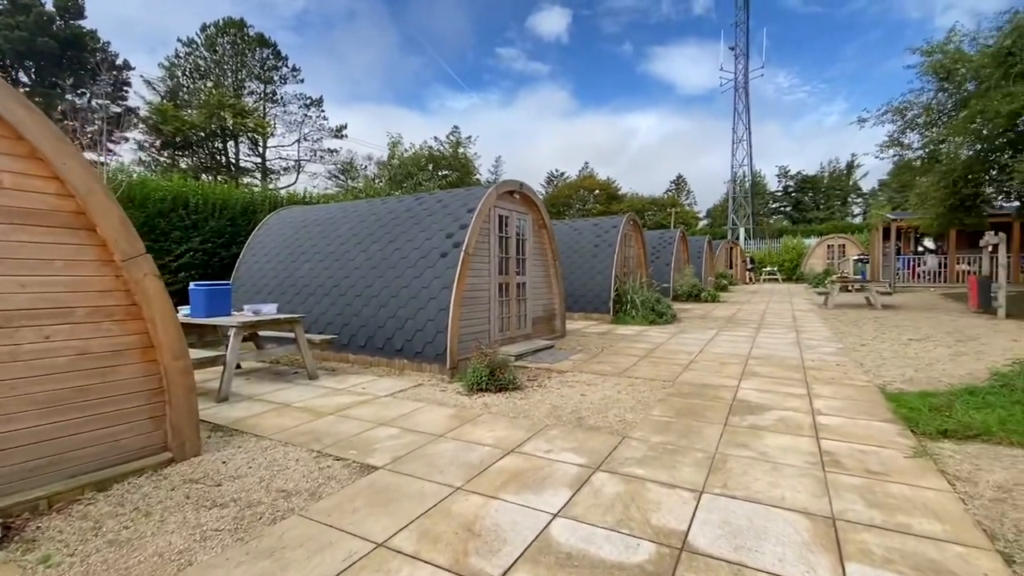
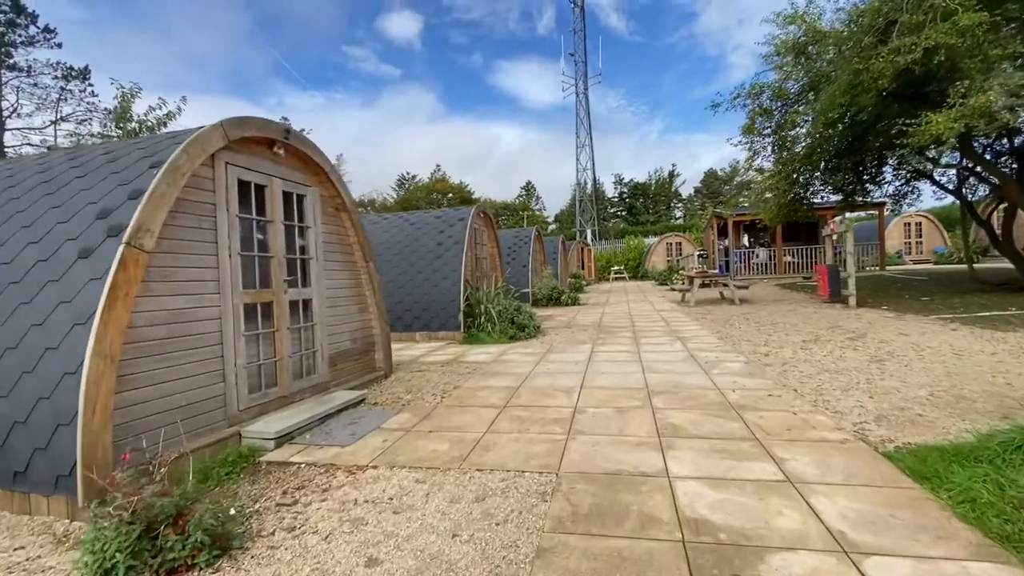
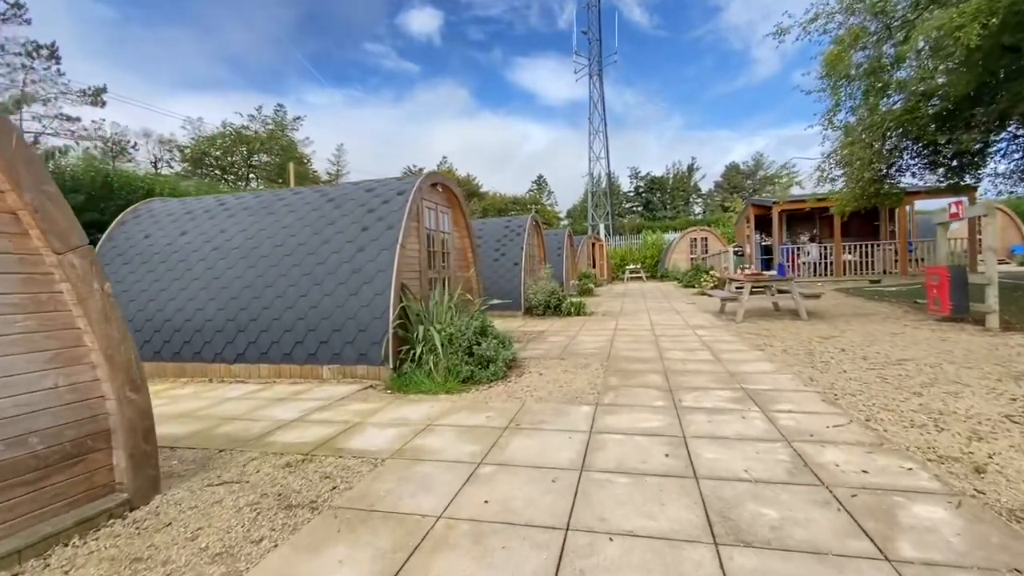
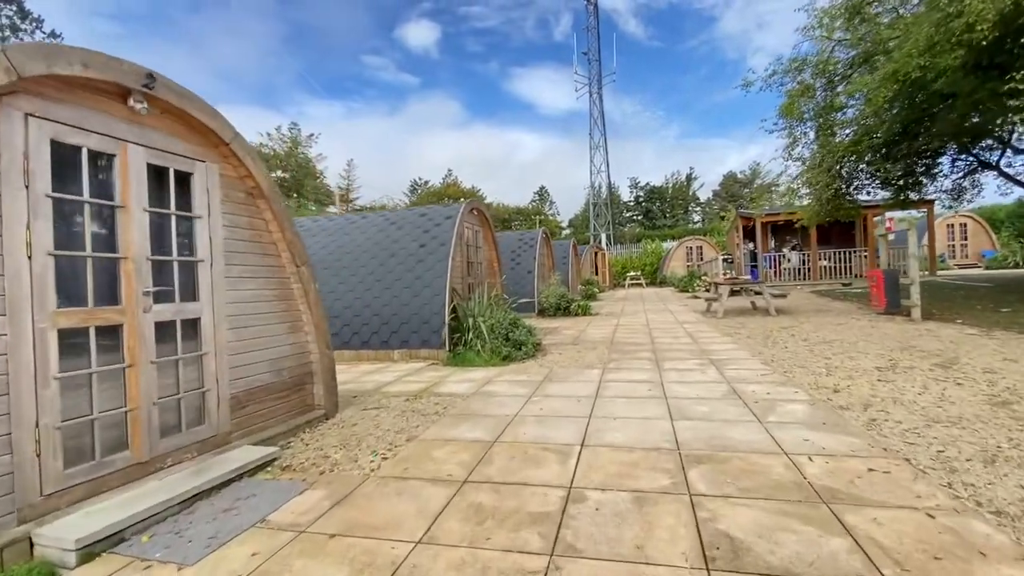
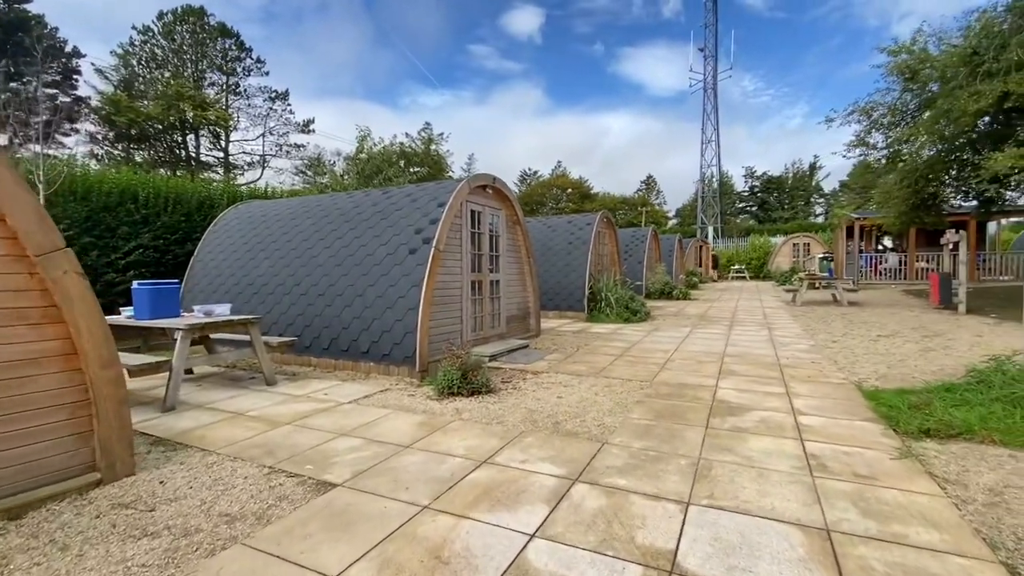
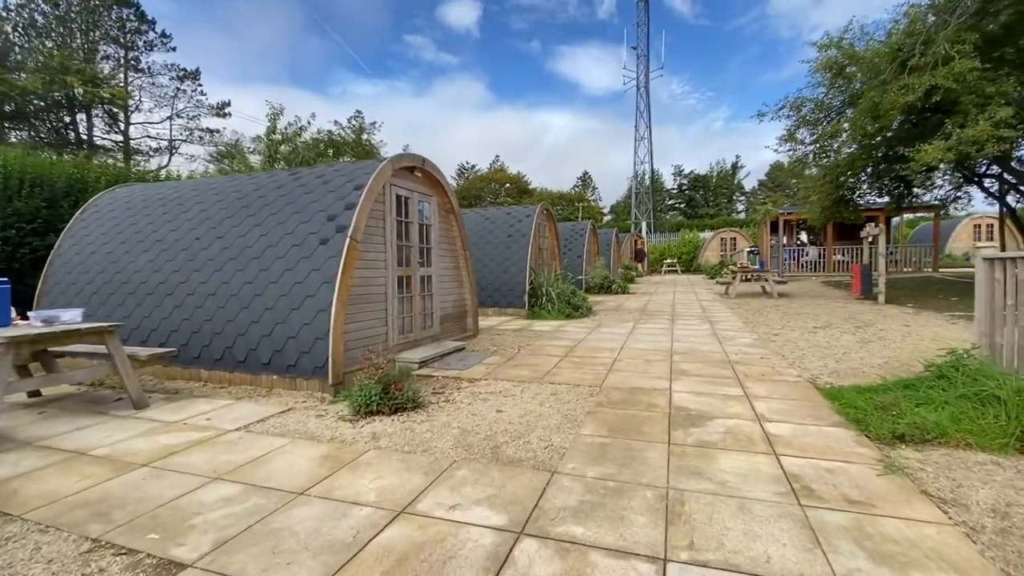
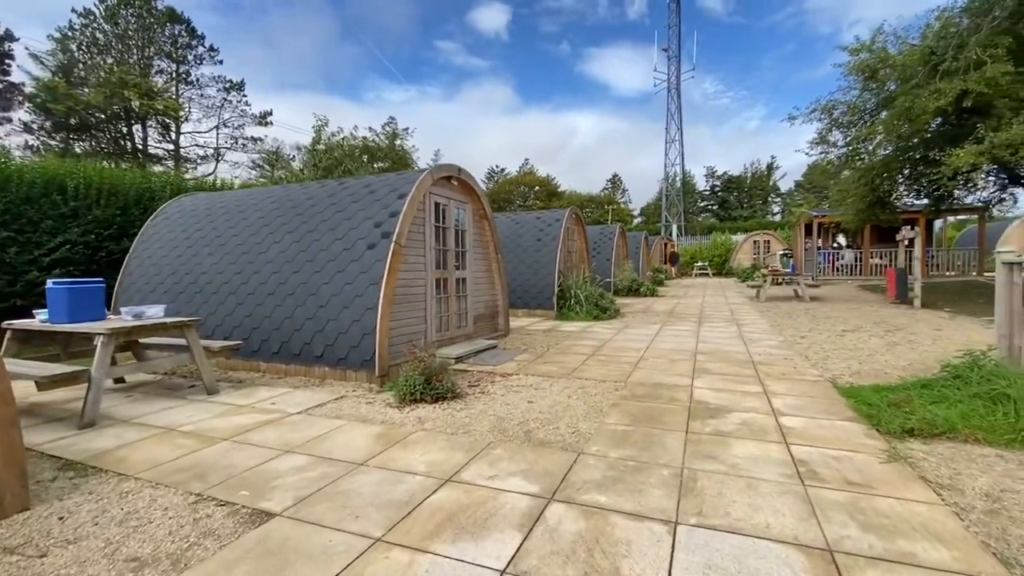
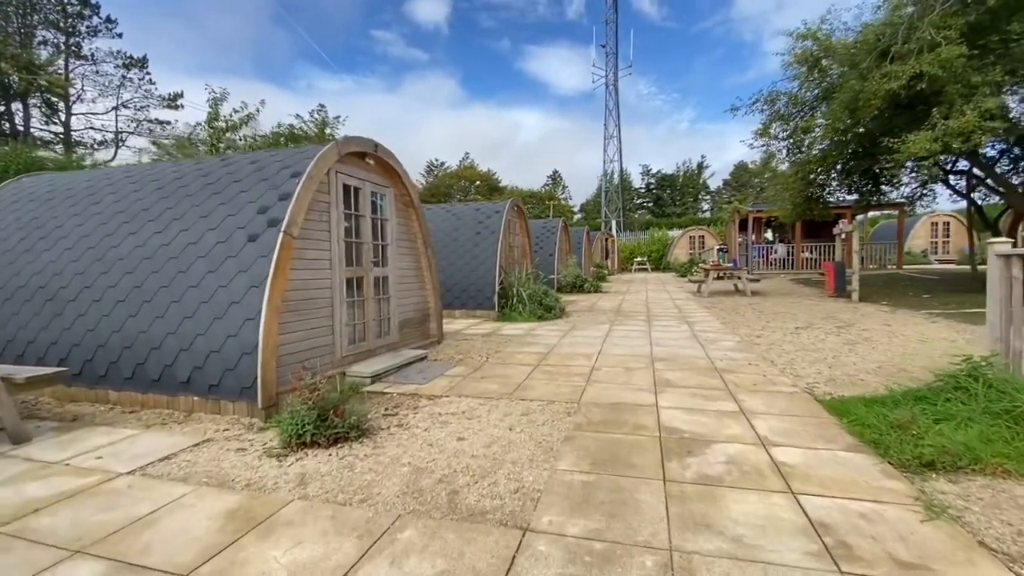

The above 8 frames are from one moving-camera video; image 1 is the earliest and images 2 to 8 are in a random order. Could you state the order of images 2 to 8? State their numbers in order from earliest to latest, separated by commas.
5, 7, 6, 8, 2, 4, 3
